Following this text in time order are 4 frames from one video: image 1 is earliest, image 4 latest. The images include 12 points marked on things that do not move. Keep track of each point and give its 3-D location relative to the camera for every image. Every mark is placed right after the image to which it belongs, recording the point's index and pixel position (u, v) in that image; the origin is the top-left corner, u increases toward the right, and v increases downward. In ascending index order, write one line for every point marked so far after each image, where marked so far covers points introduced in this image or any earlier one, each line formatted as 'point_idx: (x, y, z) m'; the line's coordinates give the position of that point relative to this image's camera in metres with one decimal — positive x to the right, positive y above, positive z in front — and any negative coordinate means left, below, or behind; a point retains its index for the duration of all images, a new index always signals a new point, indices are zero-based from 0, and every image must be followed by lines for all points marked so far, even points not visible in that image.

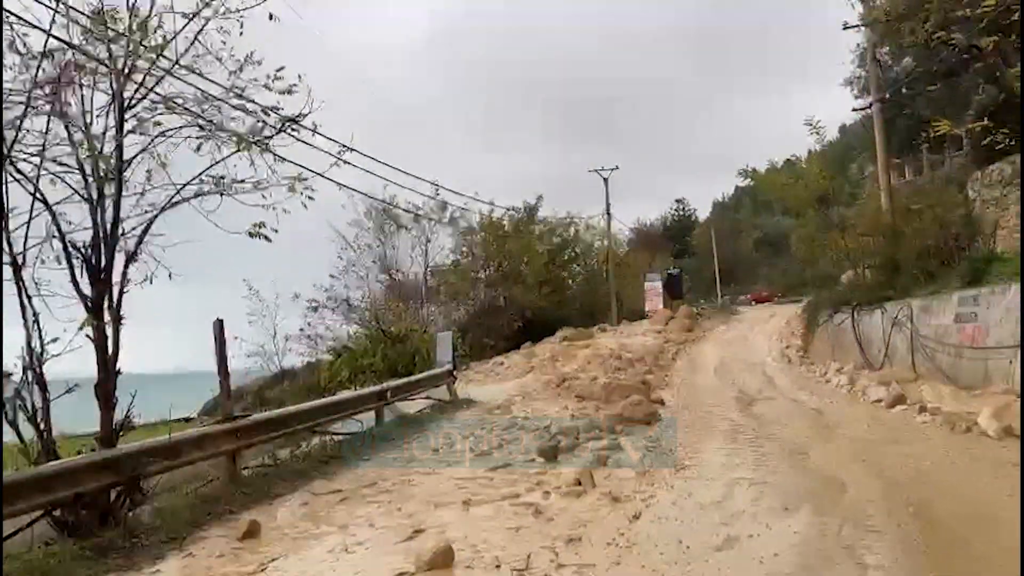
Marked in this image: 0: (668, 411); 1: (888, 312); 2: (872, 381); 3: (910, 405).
0: (+2.1, -1.7, +10.9) m
1: (+6.3, -0.4, +13.8) m
2: (+5.4, -1.4, +12.4) m
3: (+4.9, -1.4, +10.0) m
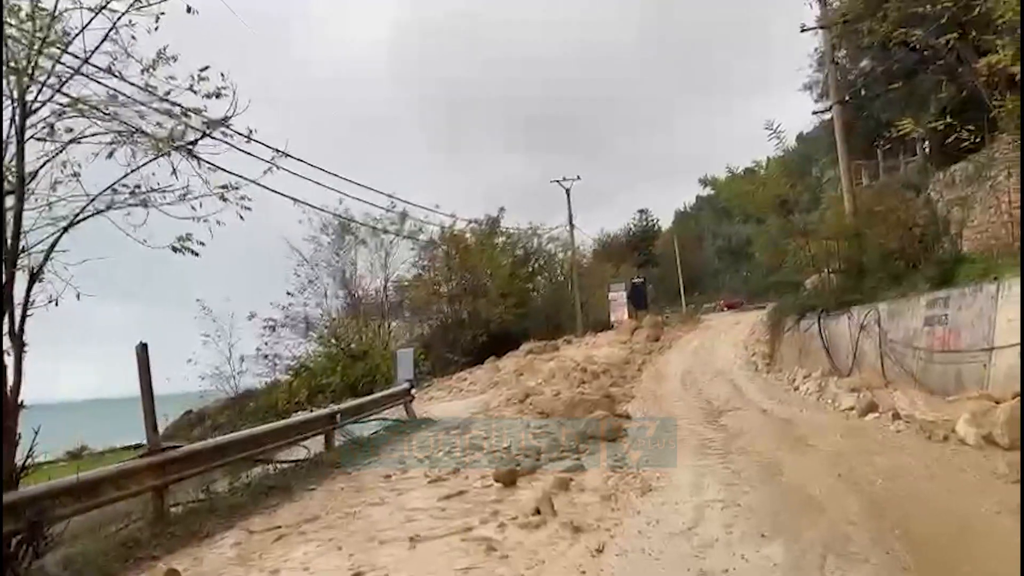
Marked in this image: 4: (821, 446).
0: (+1.5, -1.8, +10.5) m
1: (+5.6, -0.5, +13.5) m
2: (+4.9, -1.5, +12.1) m
3: (+4.4, -1.5, +9.7) m
4: (+3.2, -1.6, +8.4) m
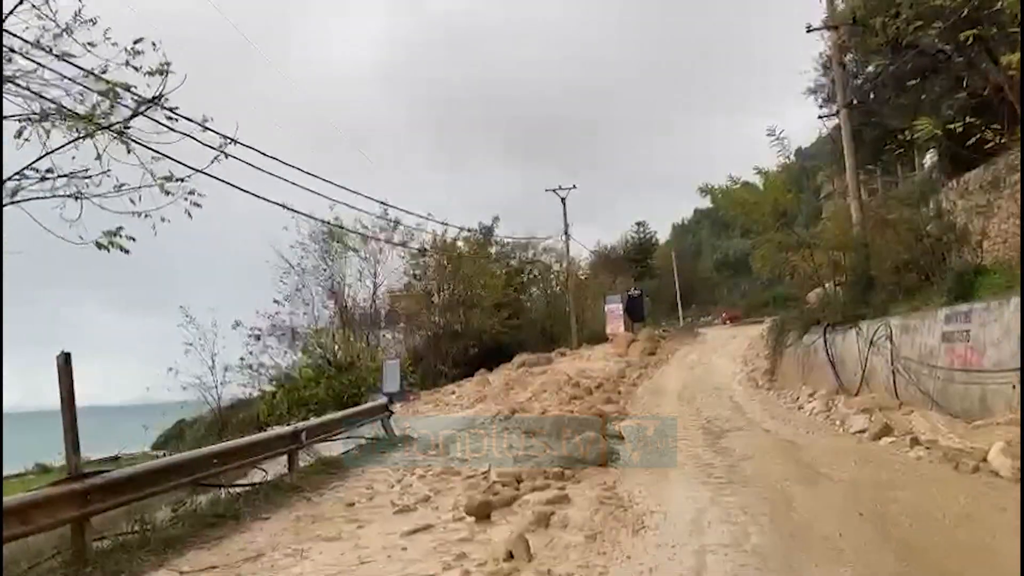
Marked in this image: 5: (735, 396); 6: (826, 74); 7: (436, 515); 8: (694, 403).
0: (+1.3, -1.9, +9.6) m
1: (+5.4, -0.7, +12.7) m
2: (+4.6, -1.7, +11.3) m
3: (+4.2, -1.6, +8.9) m
4: (+3.0, -1.7, +7.5) m
5: (+4.5, -2.2, +16.5) m
6: (+6.7, +4.6, +17.5) m
7: (-0.6, -1.8, +6.5) m
8: (+3.4, -2.2, +15.4) m
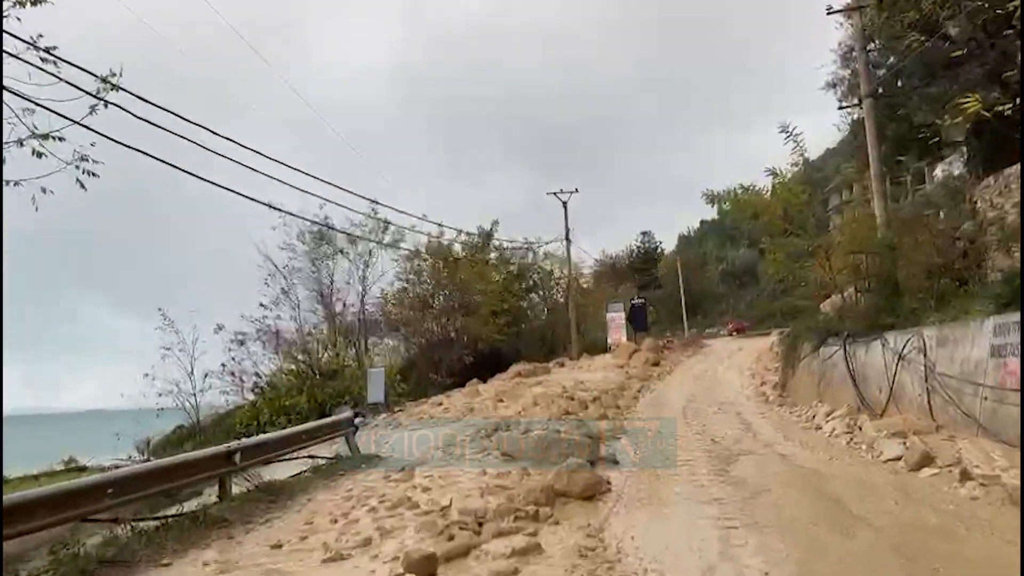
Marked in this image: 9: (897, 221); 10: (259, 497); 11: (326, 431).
0: (+1.1, -1.9, +8.2) m
1: (+5.2, -0.8, +11.3) m
2: (+4.4, -1.7, +9.9) m
3: (+3.9, -1.7, +7.5) m
4: (+2.7, -1.7, +6.1) m
5: (+4.3, -2.3, +15.1) m
6: (+6.6, +4.4, +16.2) m
7: (-0.9, -1.8, +5.2) m
8: (+3.2, -2.3, +14.0) m
9: (+6.1, +1.1, +13.0) m
10: (-2.4, -2.0, +7.7) m
11: (-2.3, -1.8, +10.1) m
